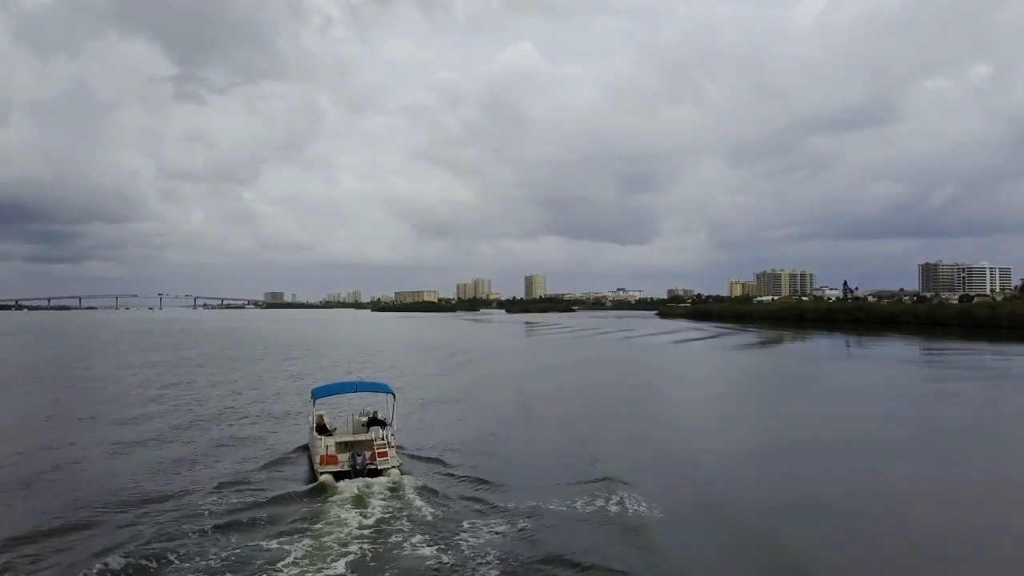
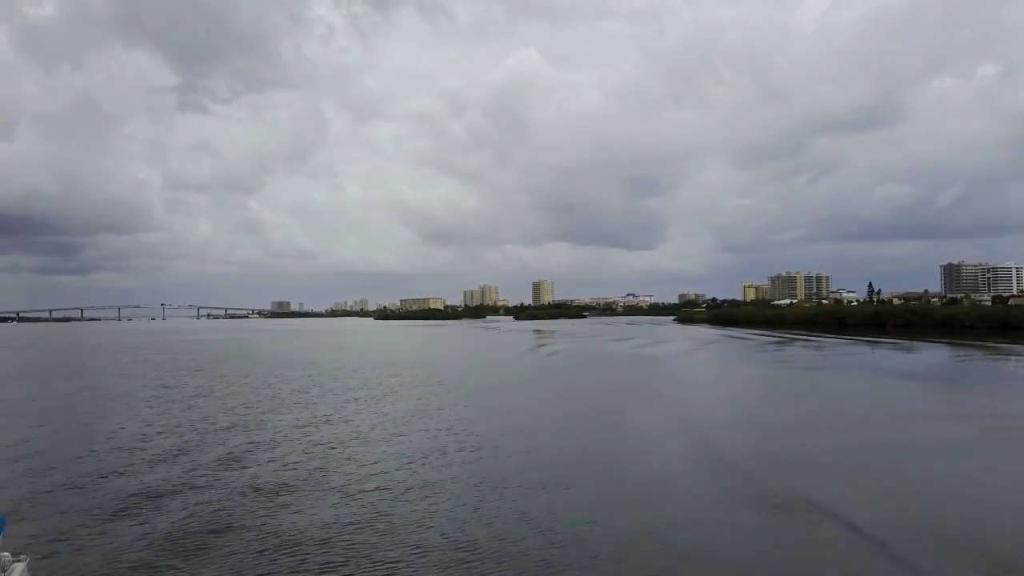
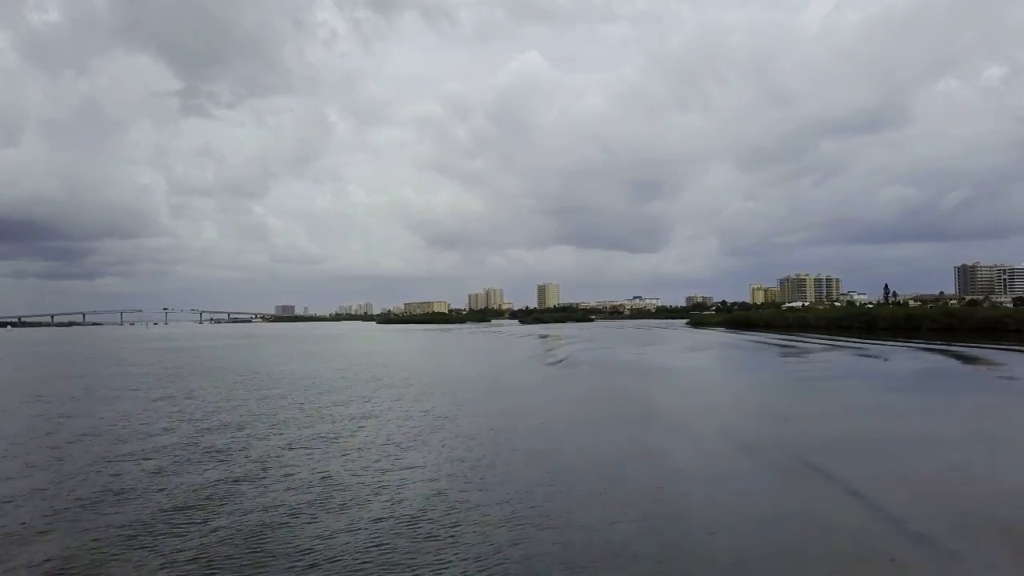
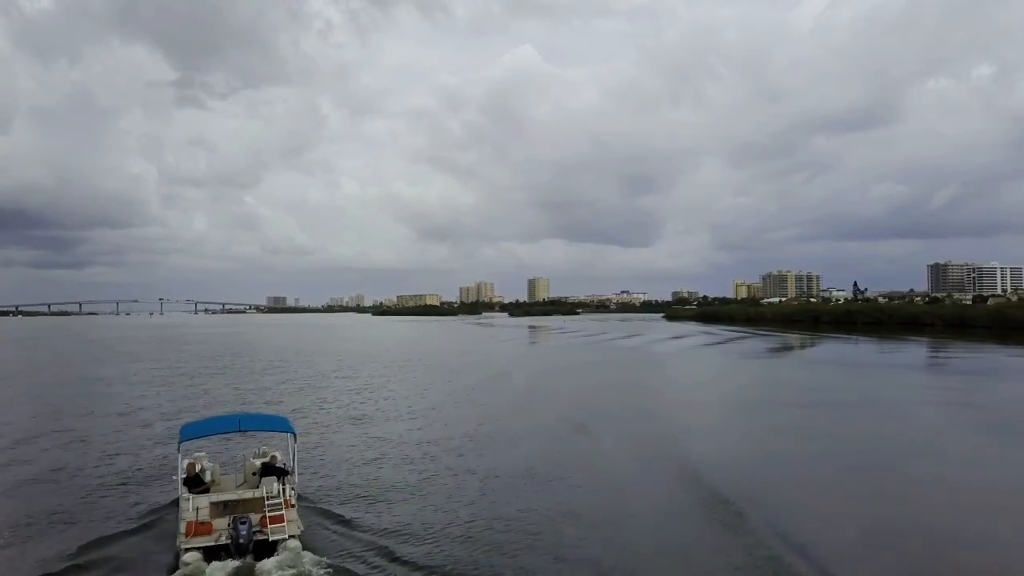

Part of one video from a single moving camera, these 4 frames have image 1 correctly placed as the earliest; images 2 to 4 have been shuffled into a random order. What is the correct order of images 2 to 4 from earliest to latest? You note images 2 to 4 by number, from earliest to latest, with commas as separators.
4, 2, 3
